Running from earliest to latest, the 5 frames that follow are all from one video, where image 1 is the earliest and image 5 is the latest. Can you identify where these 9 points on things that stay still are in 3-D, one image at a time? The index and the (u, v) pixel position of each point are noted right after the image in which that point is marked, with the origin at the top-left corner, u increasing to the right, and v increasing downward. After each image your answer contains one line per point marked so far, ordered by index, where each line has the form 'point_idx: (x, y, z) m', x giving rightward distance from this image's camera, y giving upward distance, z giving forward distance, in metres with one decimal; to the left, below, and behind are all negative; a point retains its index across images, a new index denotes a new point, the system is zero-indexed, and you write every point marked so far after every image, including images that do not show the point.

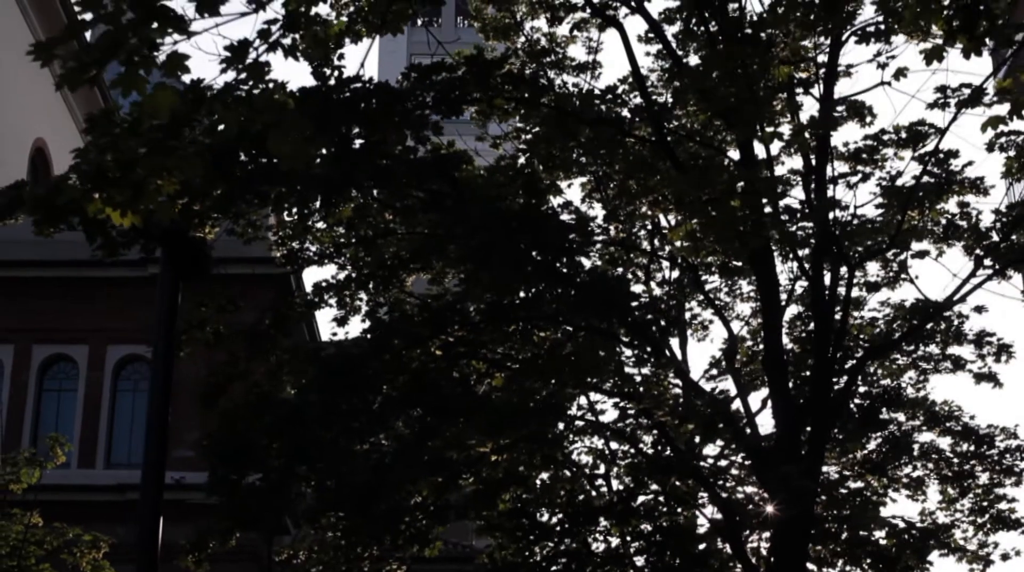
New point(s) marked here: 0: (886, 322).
0: (+3.8, -0.4, +14.3) m
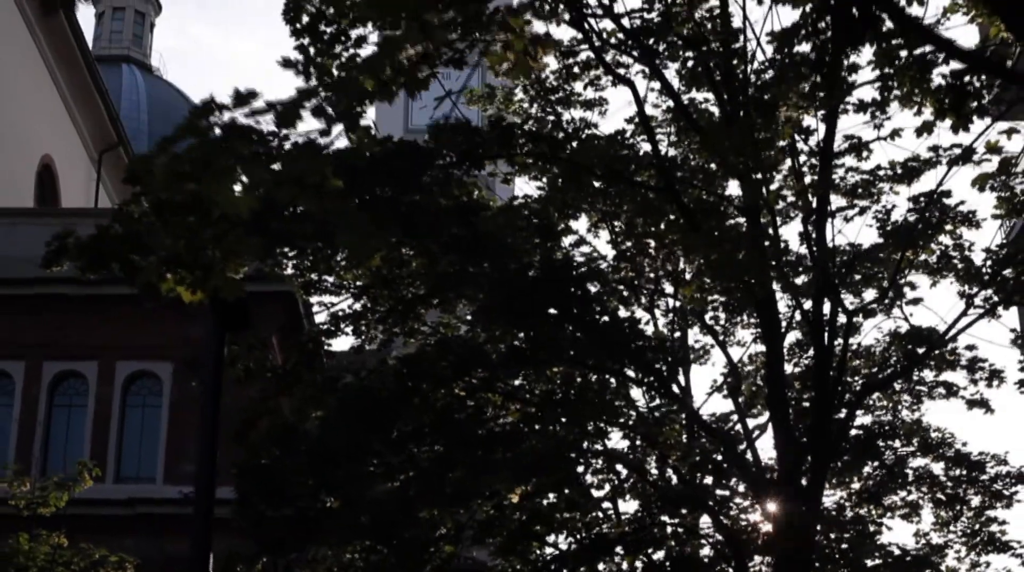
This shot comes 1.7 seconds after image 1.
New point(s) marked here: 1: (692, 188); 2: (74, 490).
0: (+3.9, -0.7, +14.9) m
1: (+1.6, +0.9, +12.8) m
2: (-5.1, -2.4, +16.5) m
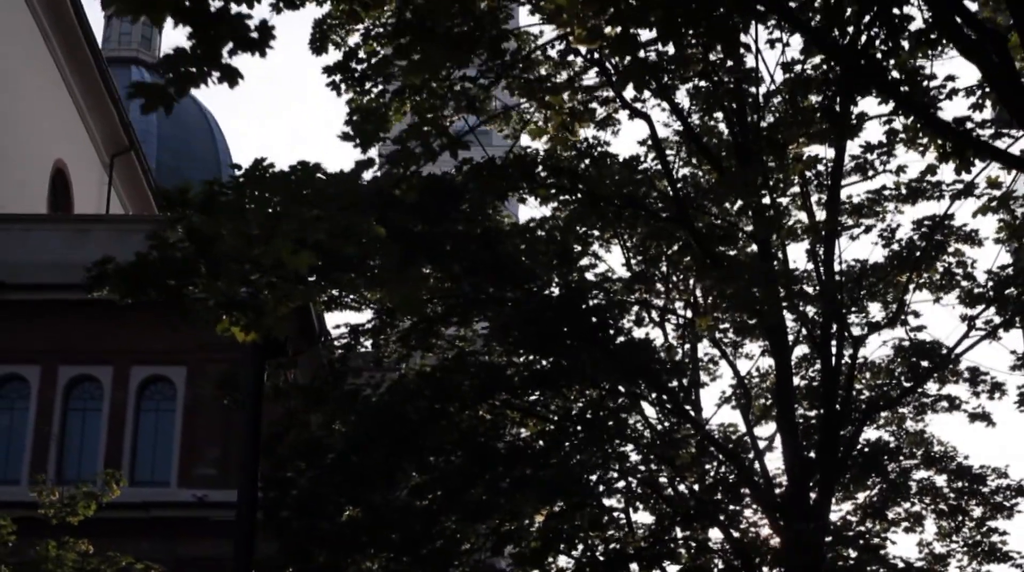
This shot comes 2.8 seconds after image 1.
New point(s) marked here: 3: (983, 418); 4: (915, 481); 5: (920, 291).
0: (+4.1, -0.9, +15.4) m
1: (+1.8, +0.7, +13.2) m
2: (-4.9, -2.5, +16.9) m
3: (+5.3, -1.5, +16.1) m
4: (+4.3, -2.1, +15.1) m
5: (+4.5, 0.0, +15.7) m
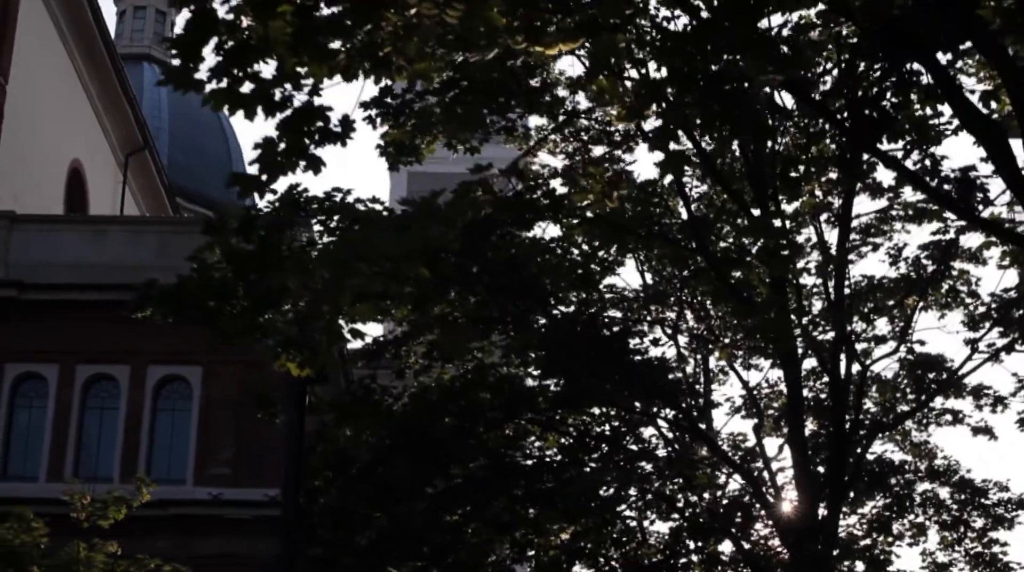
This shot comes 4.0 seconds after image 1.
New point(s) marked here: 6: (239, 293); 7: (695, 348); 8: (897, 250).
0: (+4.3, -1.1, +15.9) m
1: (+2.0, +0.5, +13.7) m
2: (-4.7, -2.7, +17.5) m
3: (+5.5, -1.7, +16.6) m
4: (+4.5, -2.3, +15.6) m
5: (+4.7, -0.2, +16.2) m
6: (-2.1, 0.0, +11.0) m
7: (+2.0, -0.7, +15.5) m
8: (+4.3, +0.4, +16.0) m
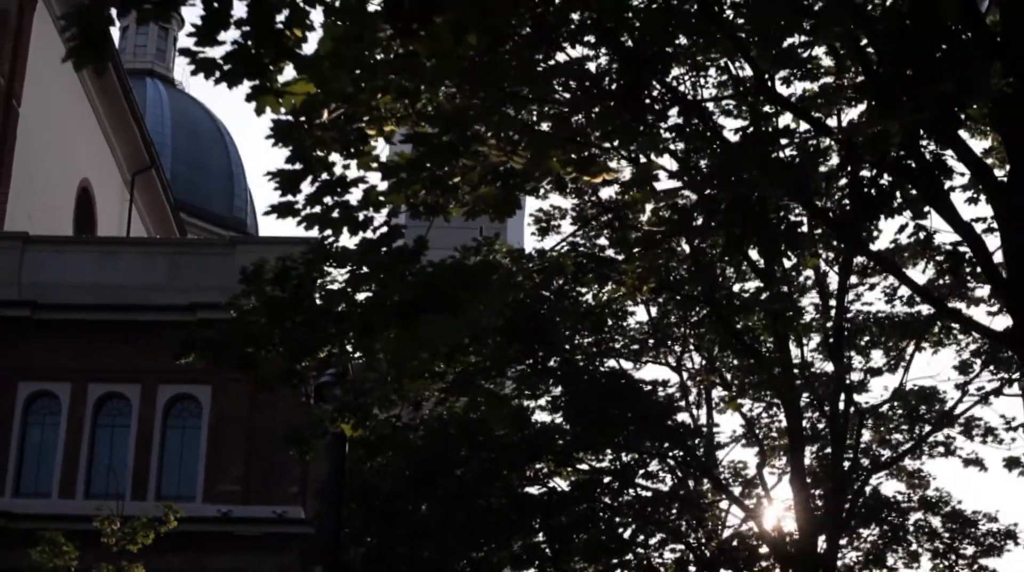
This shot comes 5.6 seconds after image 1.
0: (+4.4, -1.5, +16.6) m
1: (+2.1, +0.1, +14.5) m
2: (-4.6, -3.1, +18.2) m
3: (+5.7, -2.2, +17.4) m
4: (+4.6, -2.7, +16.3) m
5: (+4.8, -0.7, +16.9) m
6: (-1.9, -0.4, +11.7) m
7: (+2.2, -1.1, +16.2) m
8: (+4.5, 0.0, +16.8) m
